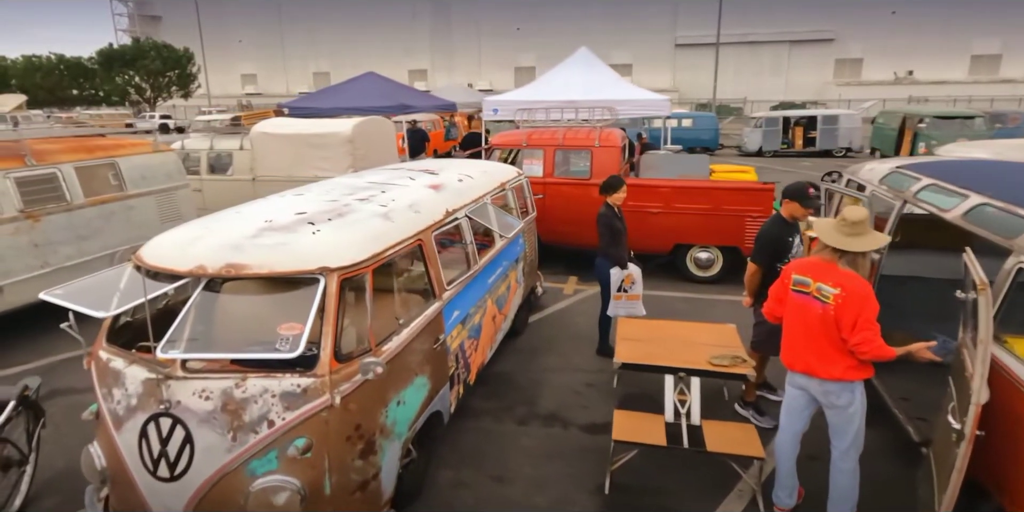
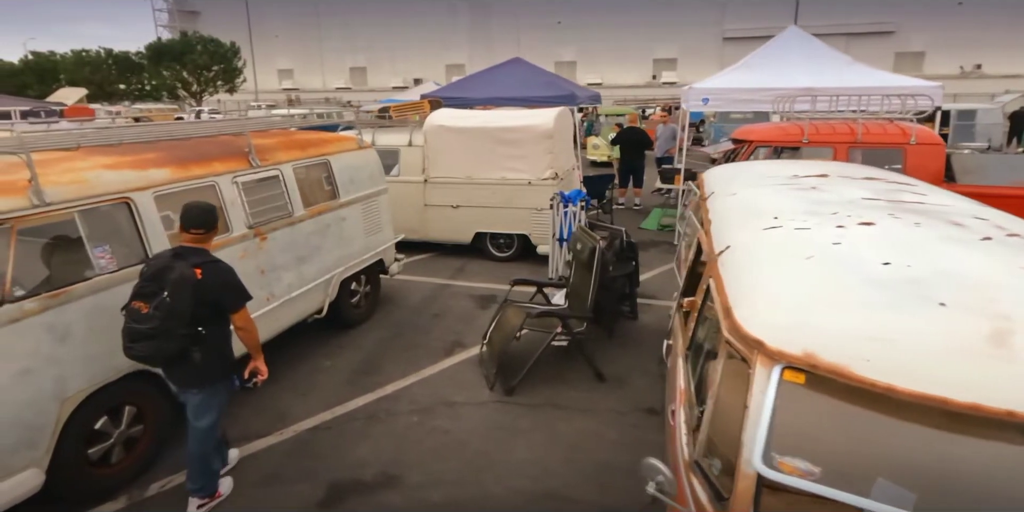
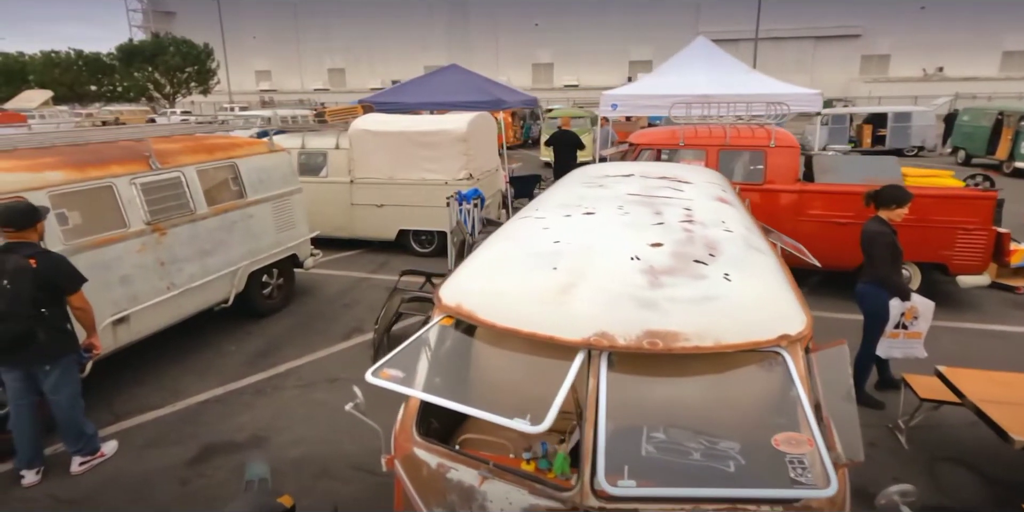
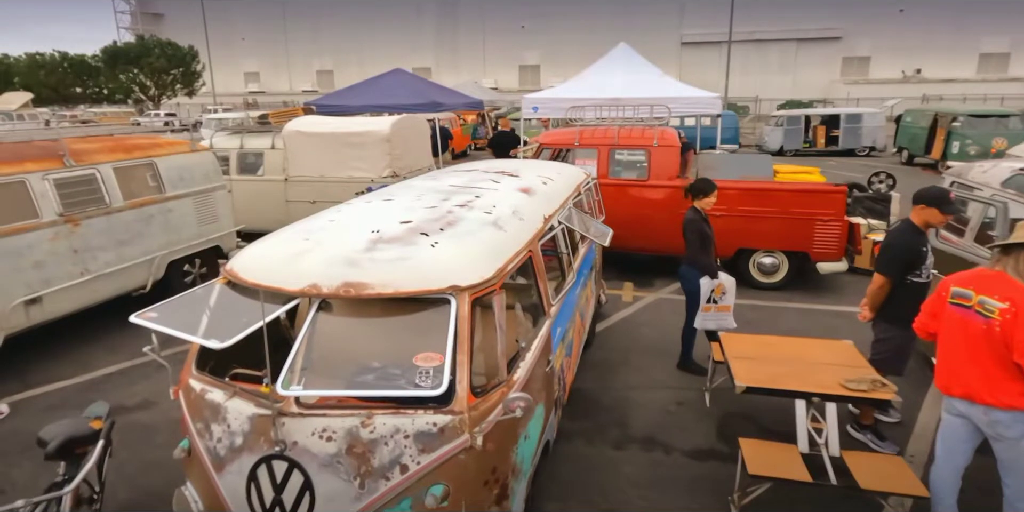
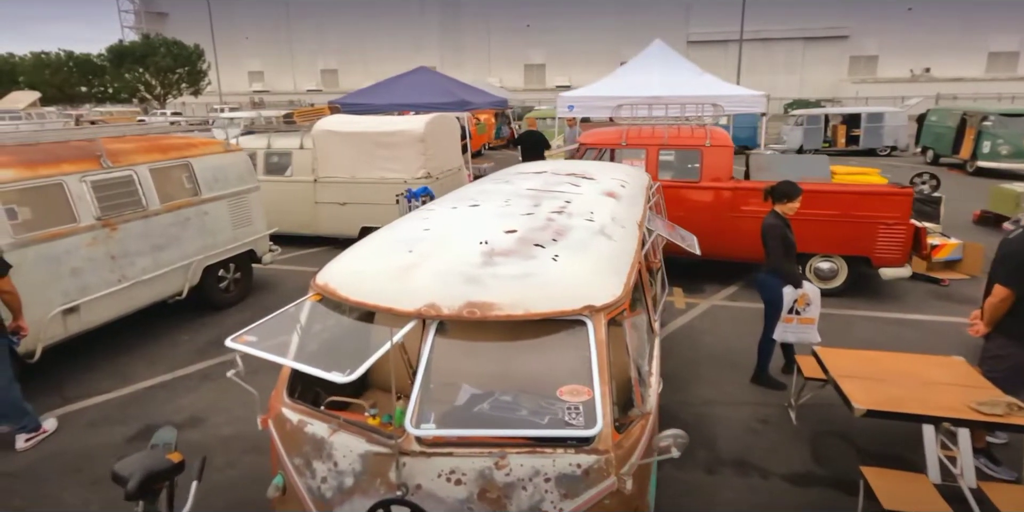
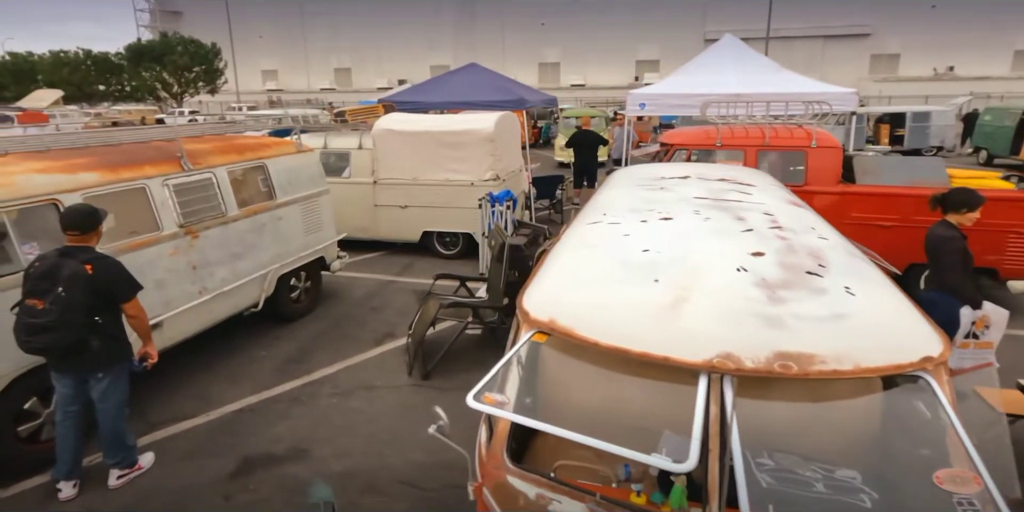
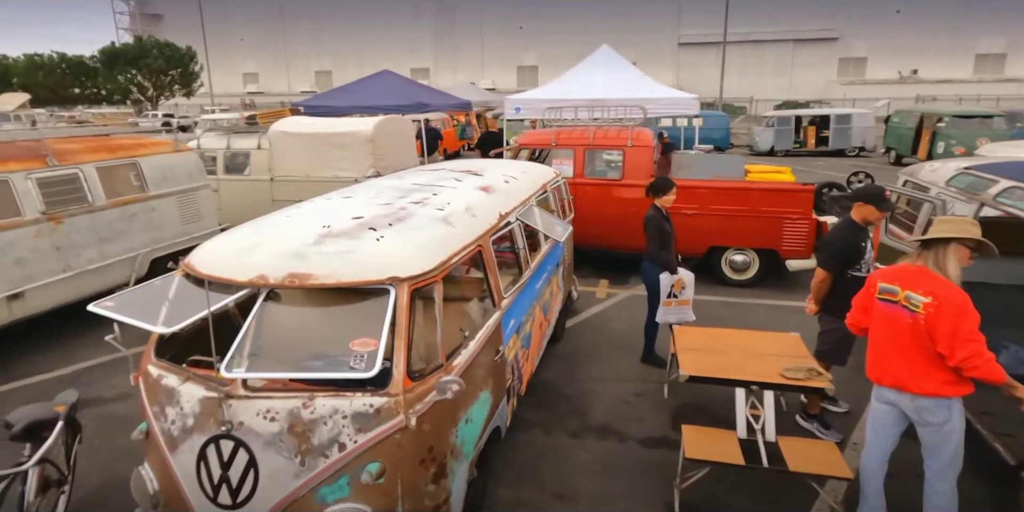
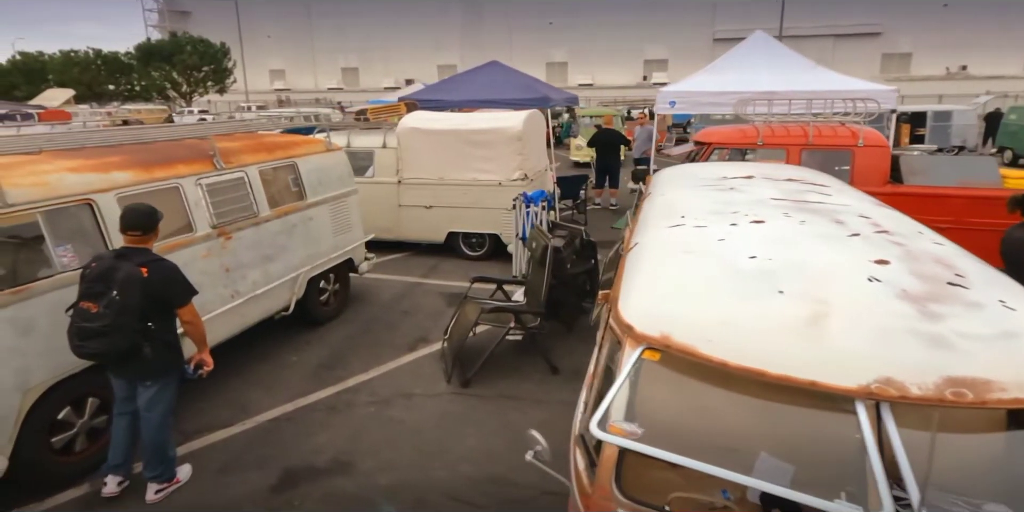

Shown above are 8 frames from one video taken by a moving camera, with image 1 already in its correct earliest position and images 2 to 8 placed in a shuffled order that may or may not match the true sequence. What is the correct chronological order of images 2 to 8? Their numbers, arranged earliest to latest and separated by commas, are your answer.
7, 4, 5, 3, 6, 8, 2
